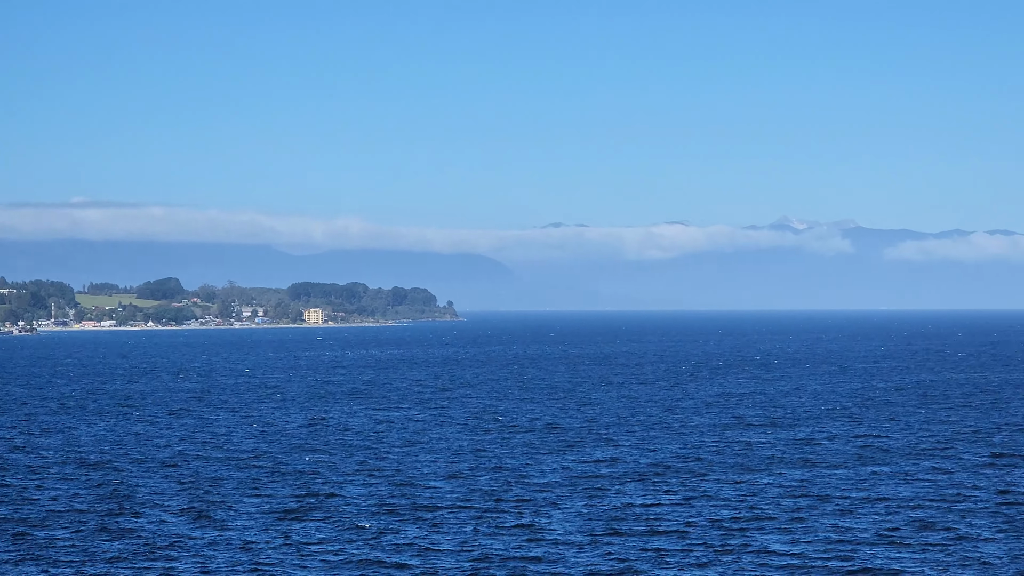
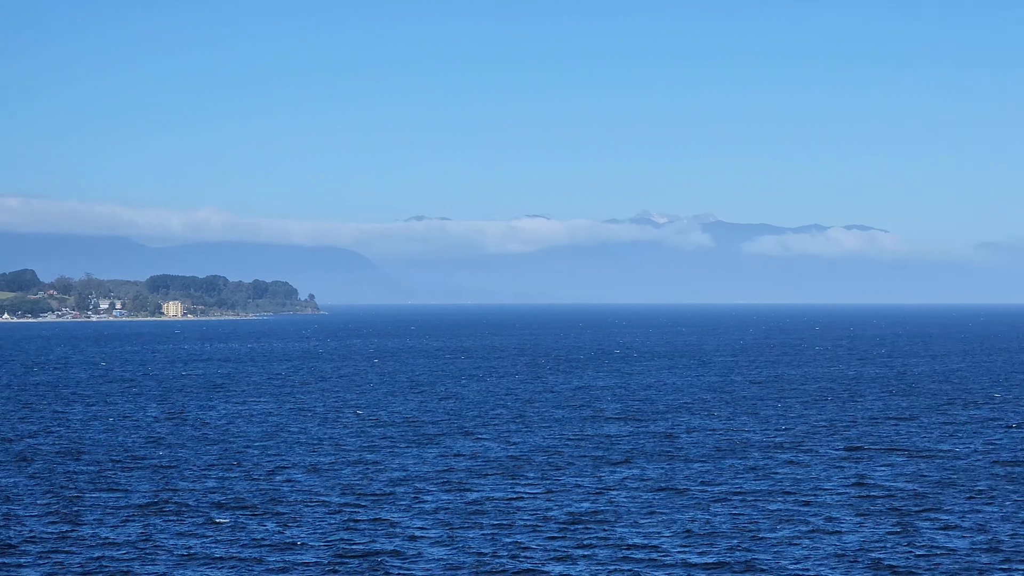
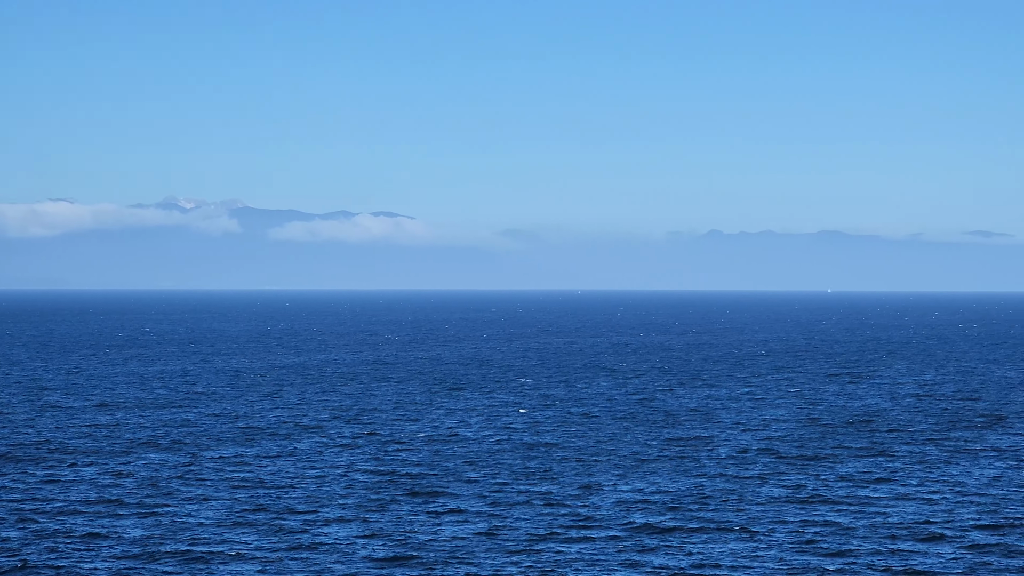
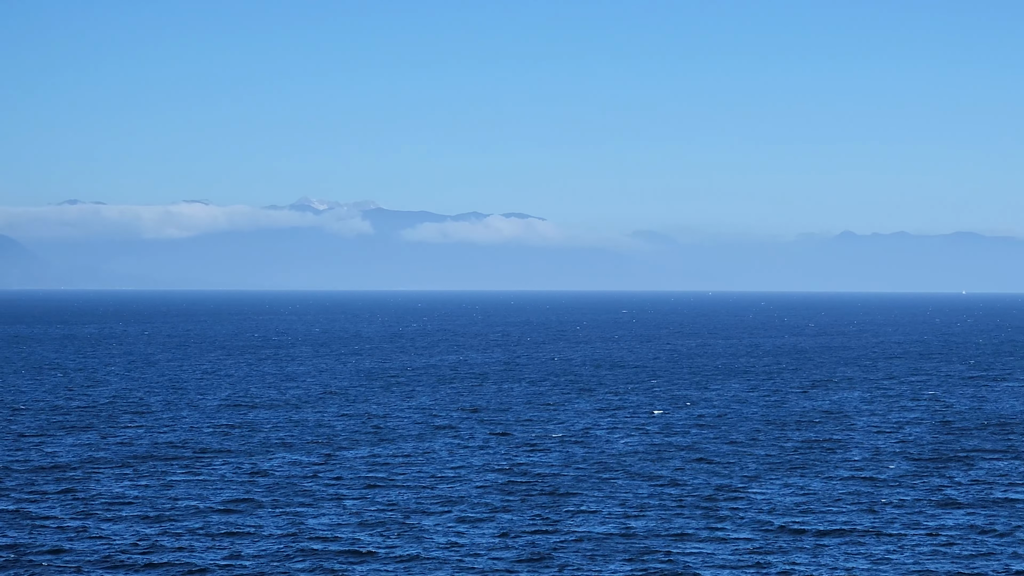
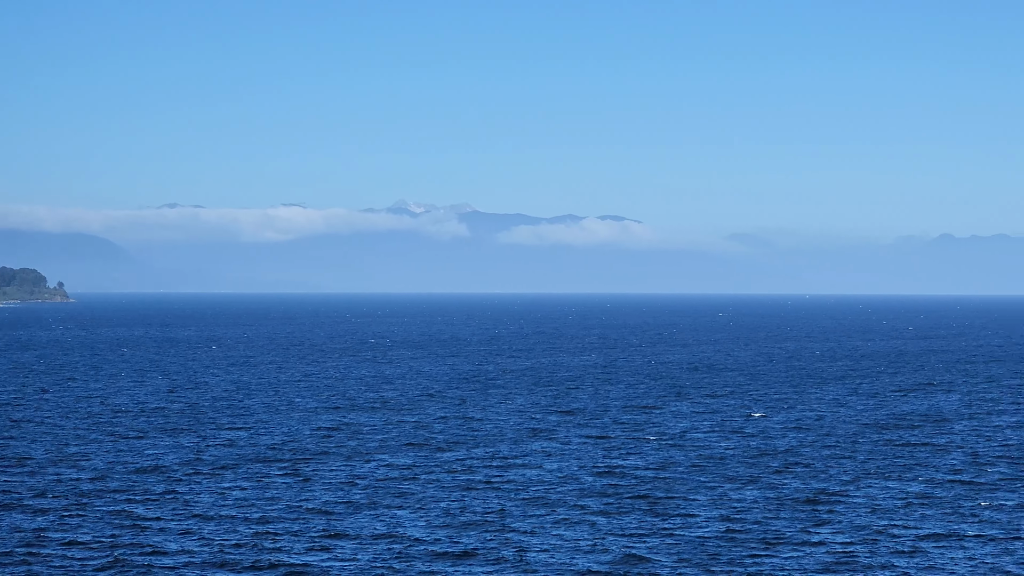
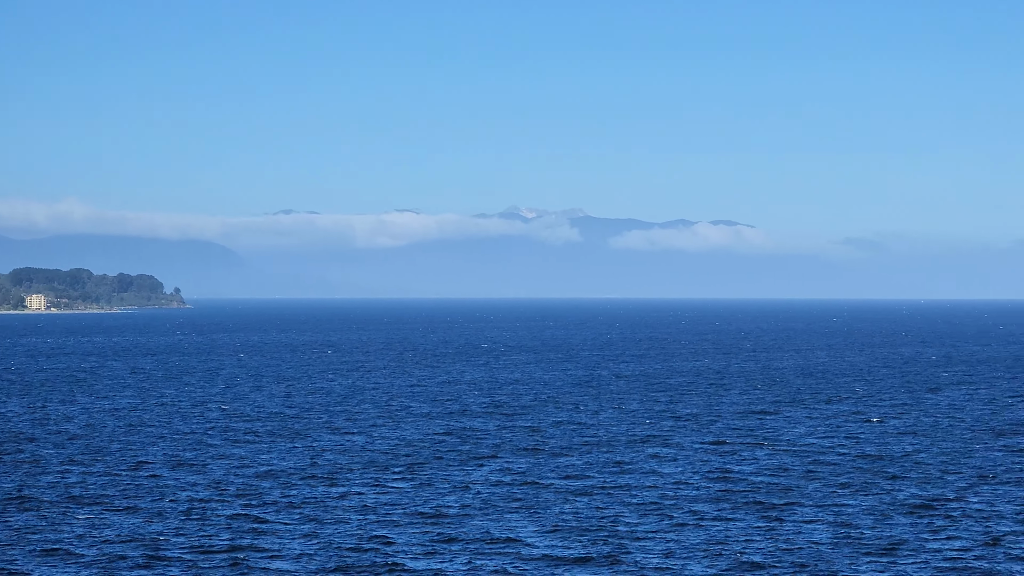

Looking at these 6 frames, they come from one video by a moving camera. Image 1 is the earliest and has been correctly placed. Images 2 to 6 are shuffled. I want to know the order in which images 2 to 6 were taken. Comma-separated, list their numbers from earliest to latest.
2, 6, 5, 4, 3
